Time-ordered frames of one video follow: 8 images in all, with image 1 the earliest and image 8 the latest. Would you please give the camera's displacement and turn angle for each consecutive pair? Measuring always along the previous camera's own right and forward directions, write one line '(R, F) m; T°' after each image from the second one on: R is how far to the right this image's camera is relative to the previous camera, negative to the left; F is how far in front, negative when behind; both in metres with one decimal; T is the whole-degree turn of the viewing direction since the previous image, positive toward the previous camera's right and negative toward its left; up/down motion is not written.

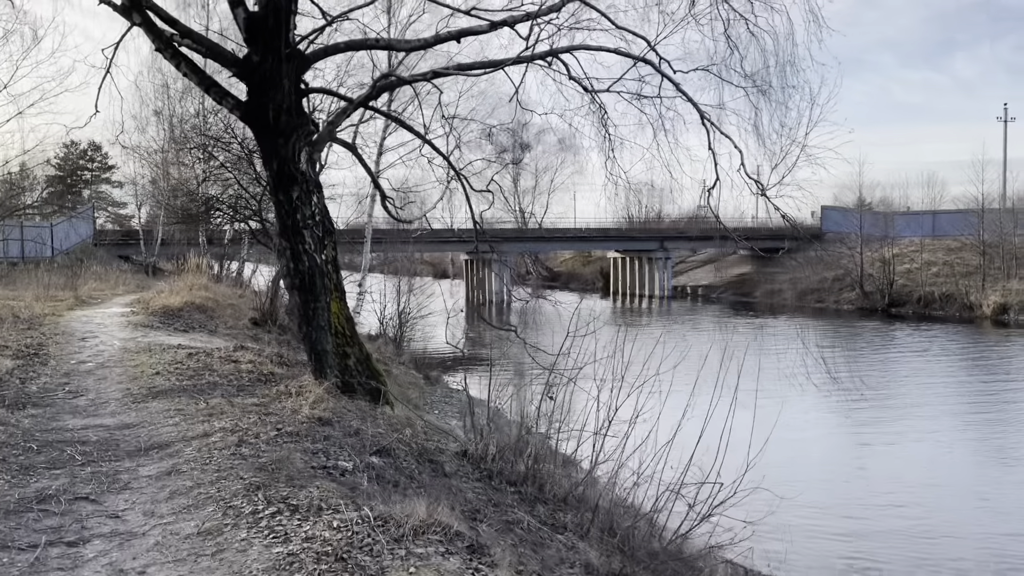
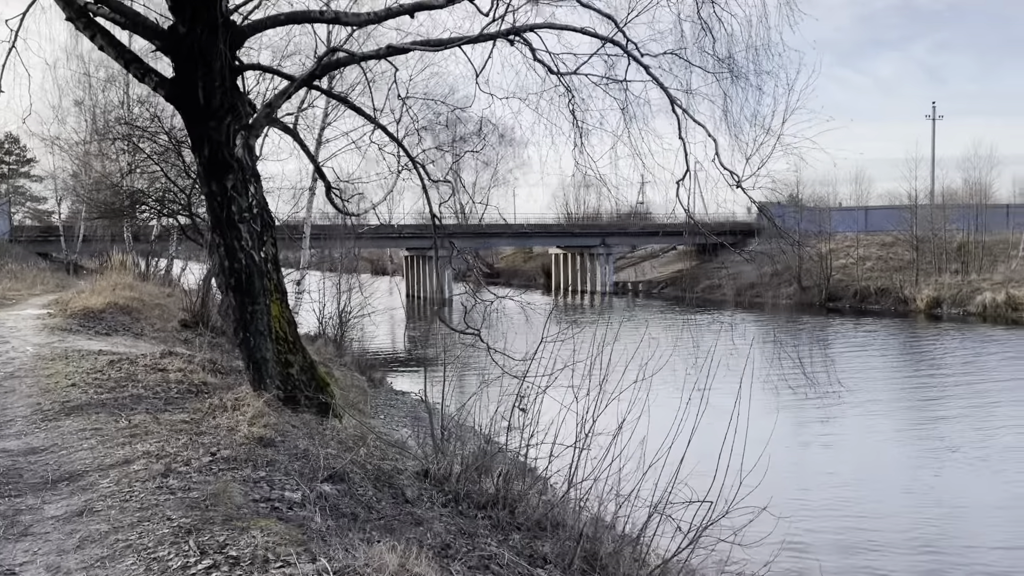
(-0.2, +0.8) m; +4°
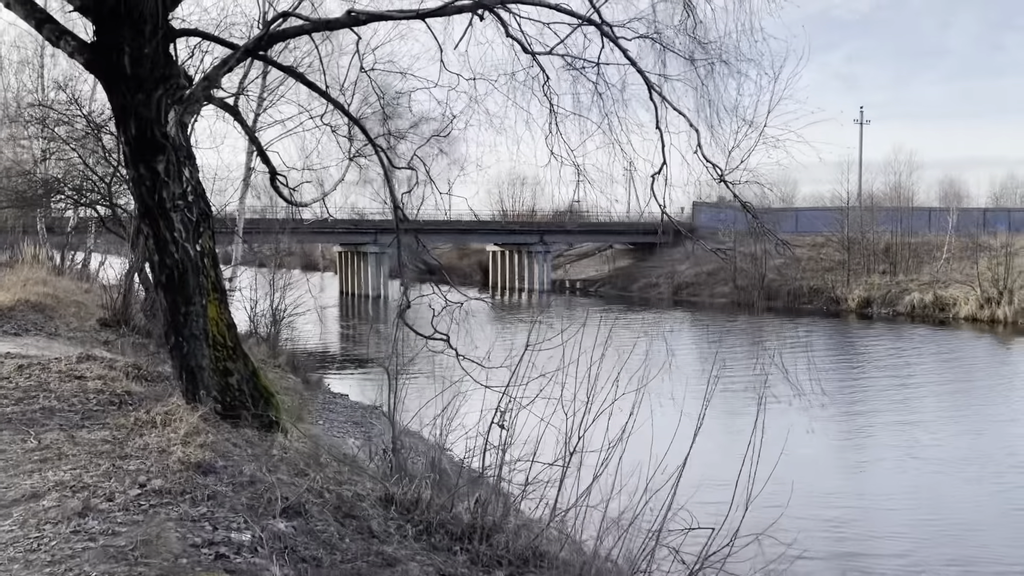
(-0.3, +0.8) m; +5°
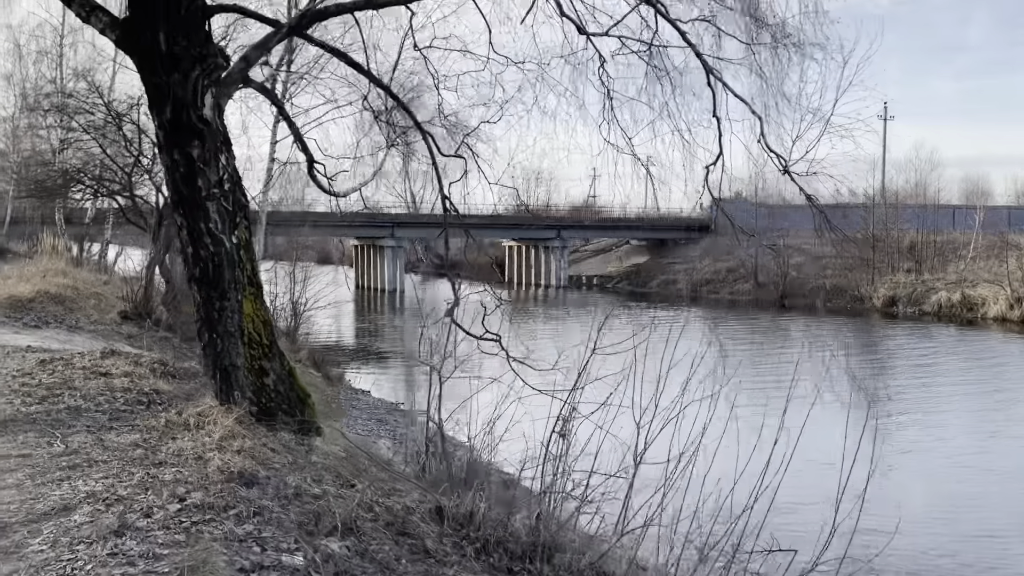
(-0.3, +0.5) m; -1°
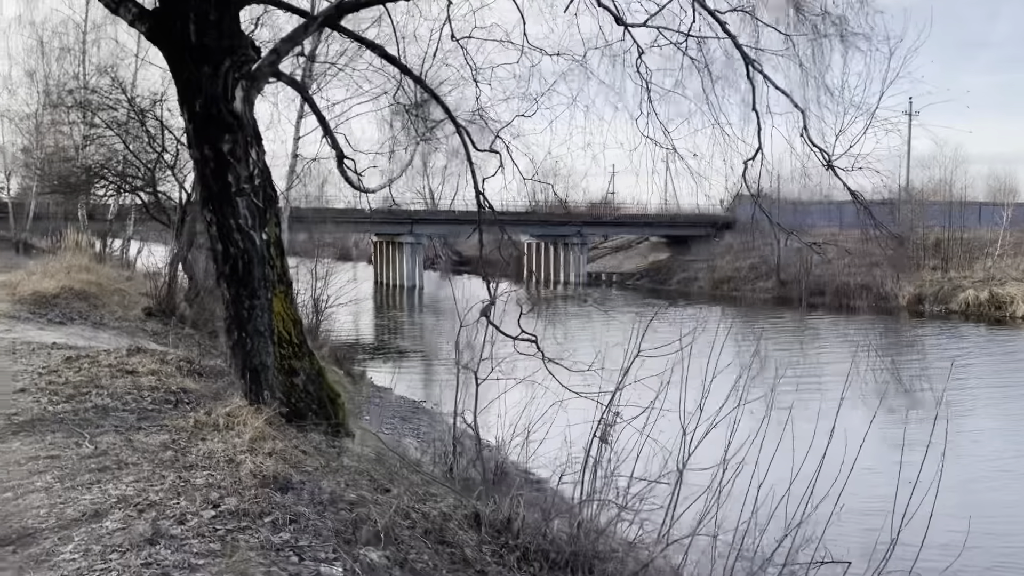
(-0.2, +0.2) m; -1°
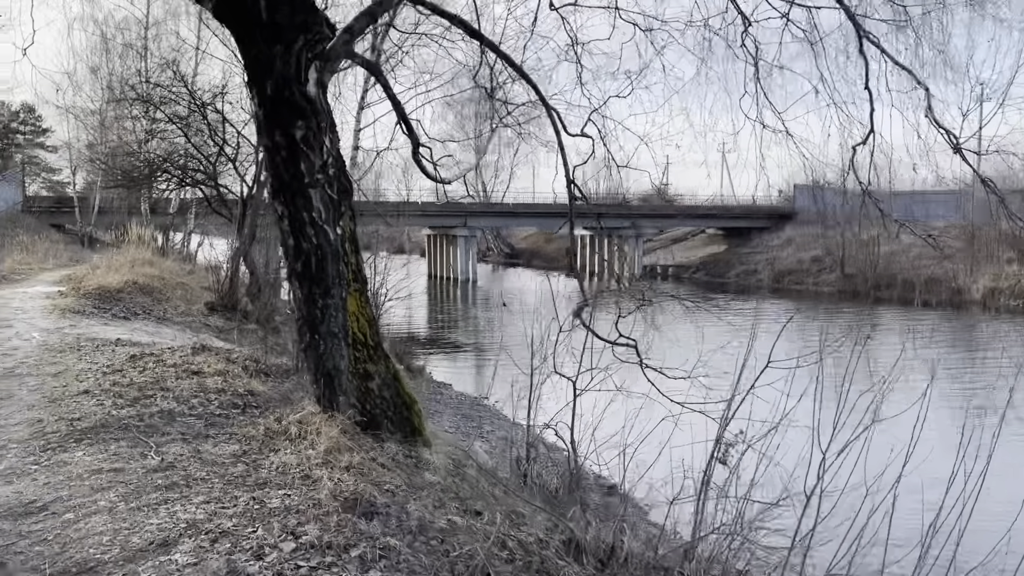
(-0.3, +0.6) m; -3°
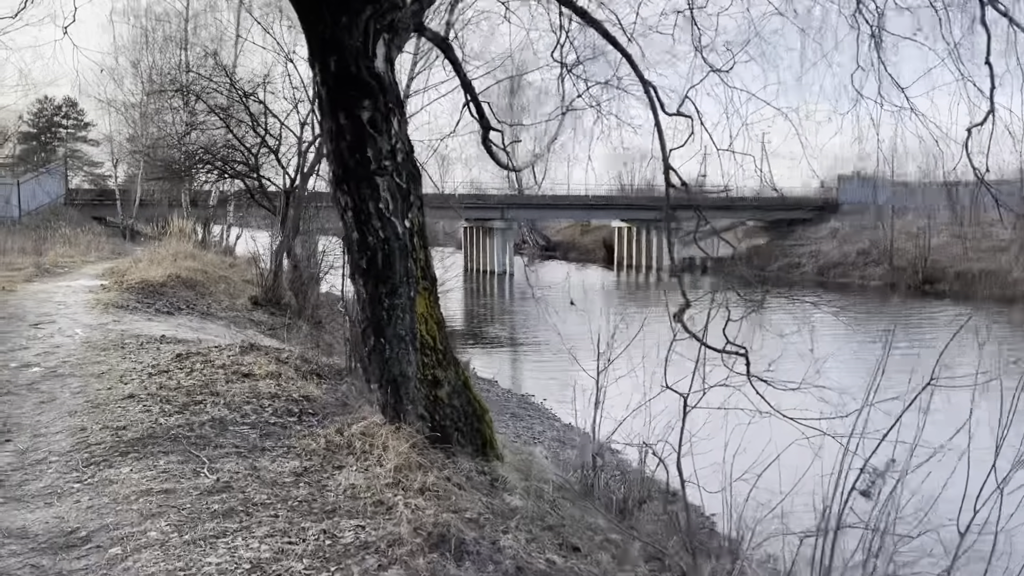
(-0.4, +0.6) m; -2°
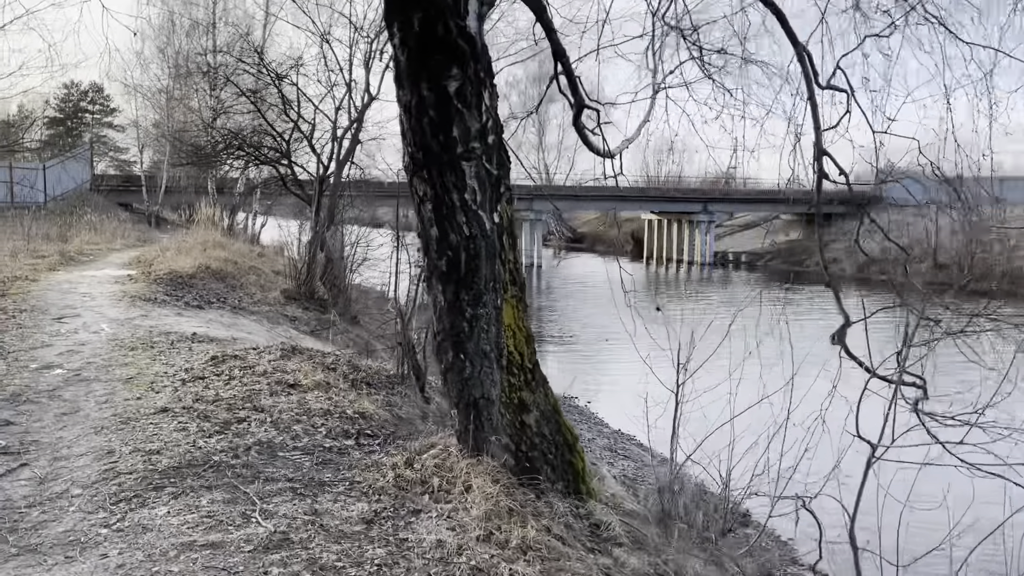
(-0.5, +0.9) m; -1°
